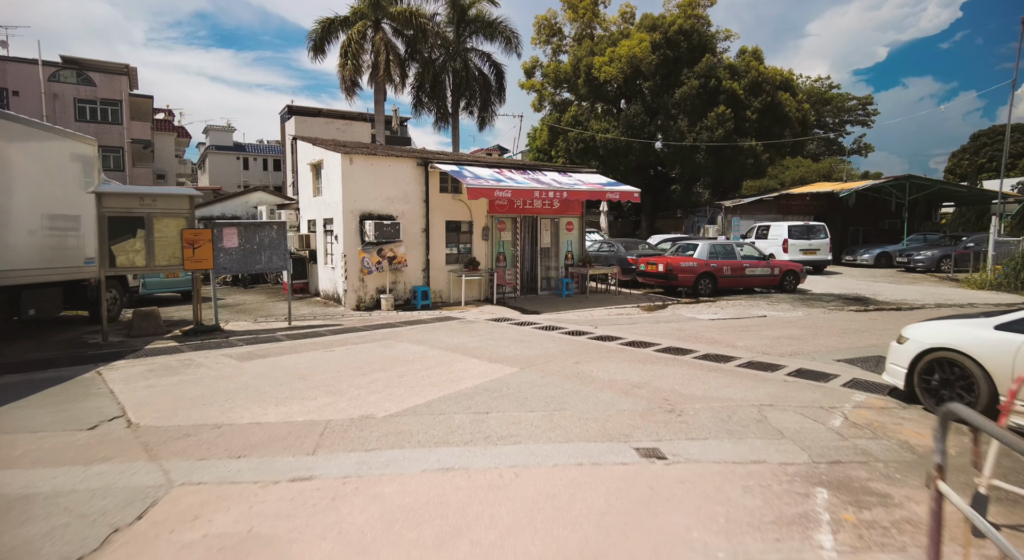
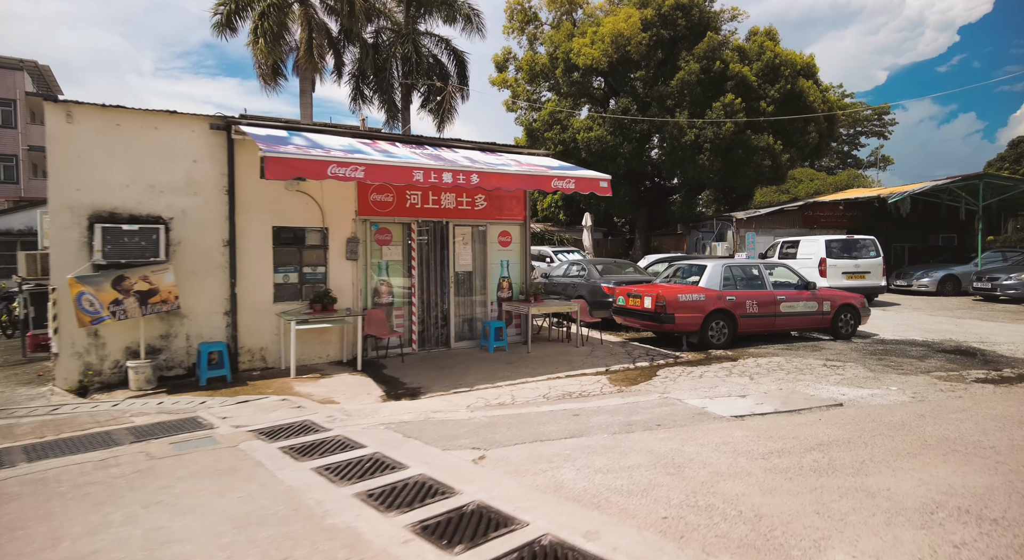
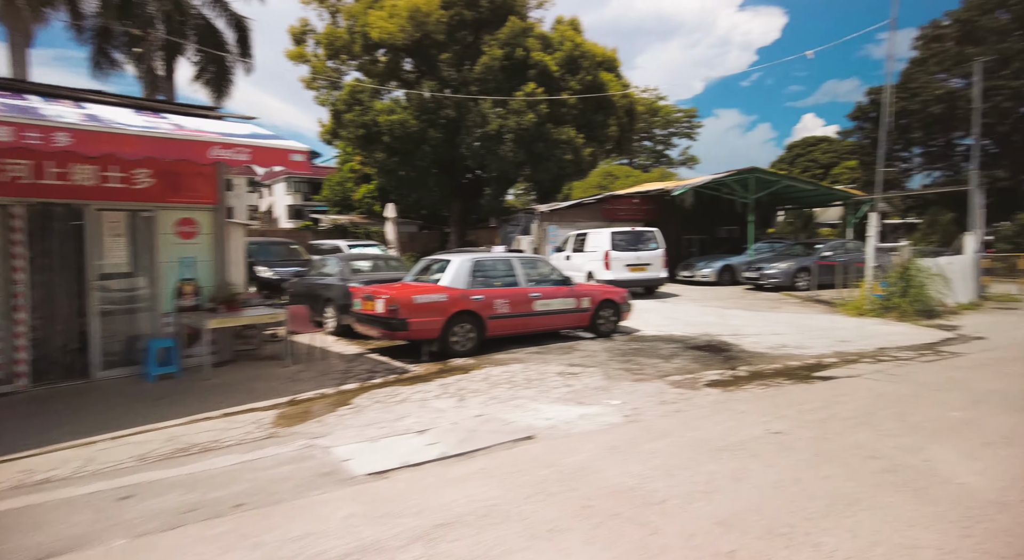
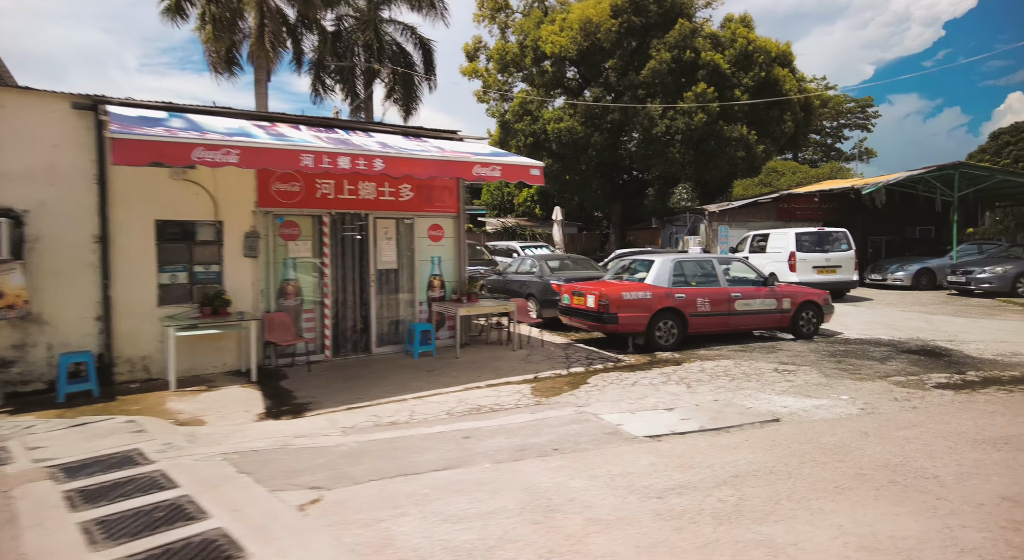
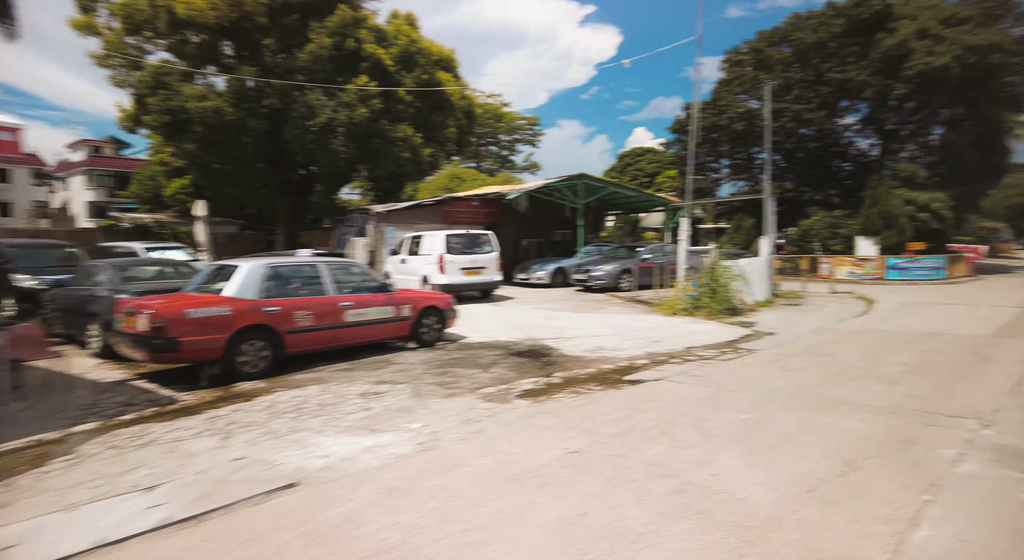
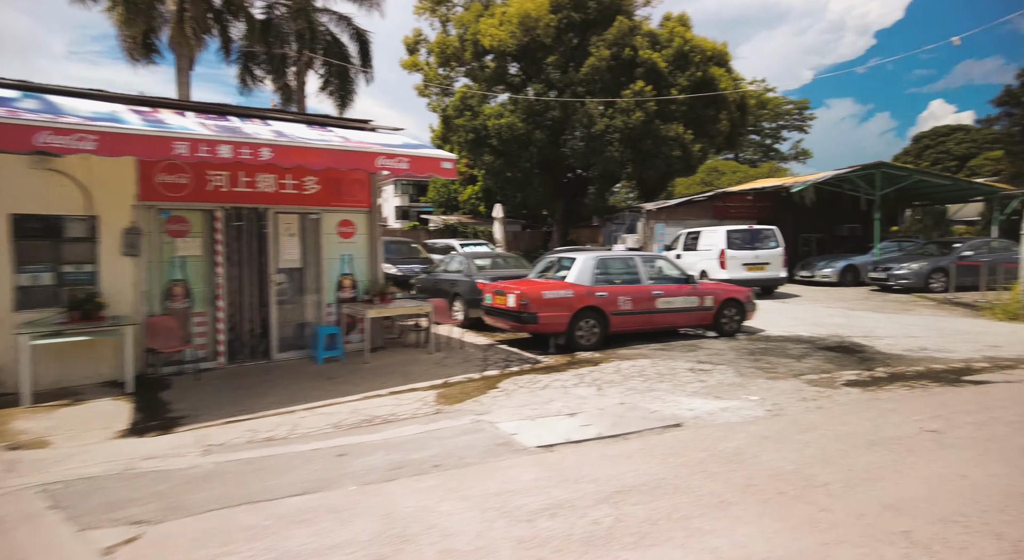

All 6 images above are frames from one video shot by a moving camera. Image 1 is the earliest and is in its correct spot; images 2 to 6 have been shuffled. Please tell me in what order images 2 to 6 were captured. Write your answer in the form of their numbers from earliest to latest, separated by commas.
2, 4, 6, 3, 5
